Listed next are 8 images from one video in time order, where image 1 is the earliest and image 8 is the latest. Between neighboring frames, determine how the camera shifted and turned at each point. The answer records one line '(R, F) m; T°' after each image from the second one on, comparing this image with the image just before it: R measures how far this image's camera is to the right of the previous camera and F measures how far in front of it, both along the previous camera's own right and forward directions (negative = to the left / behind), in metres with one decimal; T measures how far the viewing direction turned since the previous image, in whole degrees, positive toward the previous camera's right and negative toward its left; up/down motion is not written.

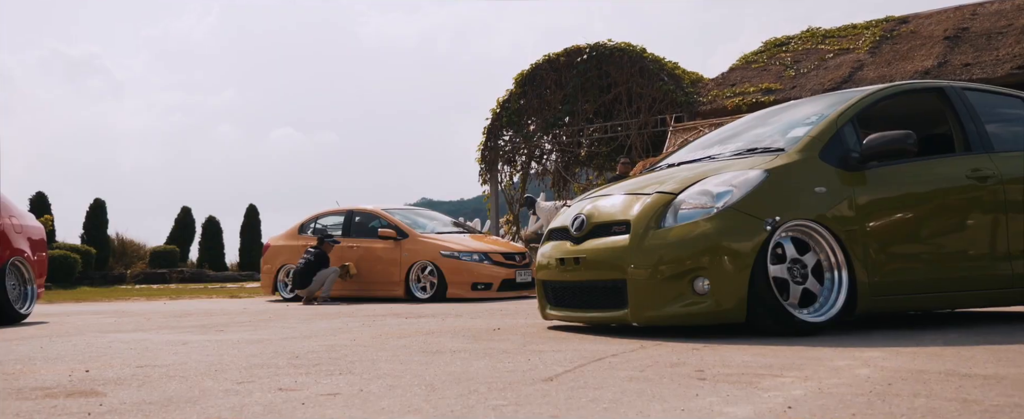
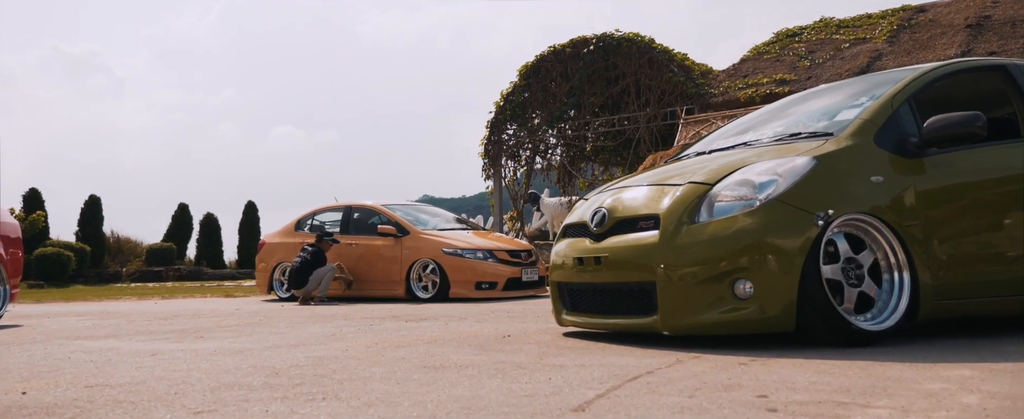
(-0.1, +0.5) m; 0°
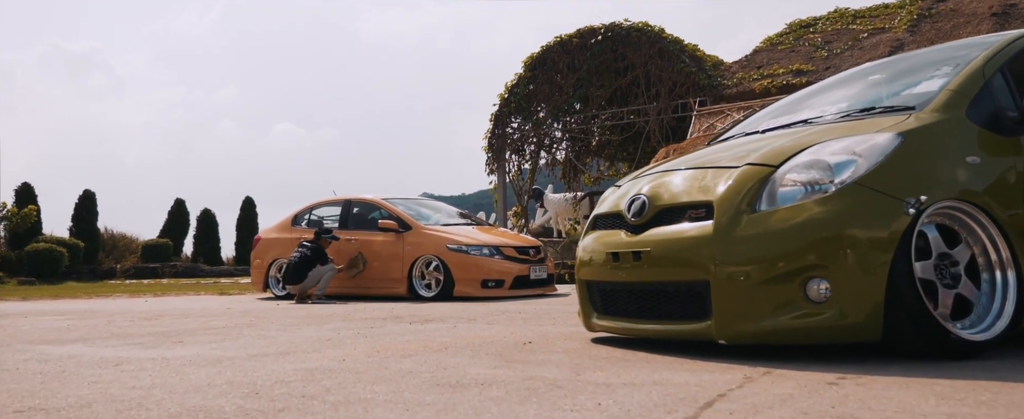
(-0.1, +0.6) m; 0°
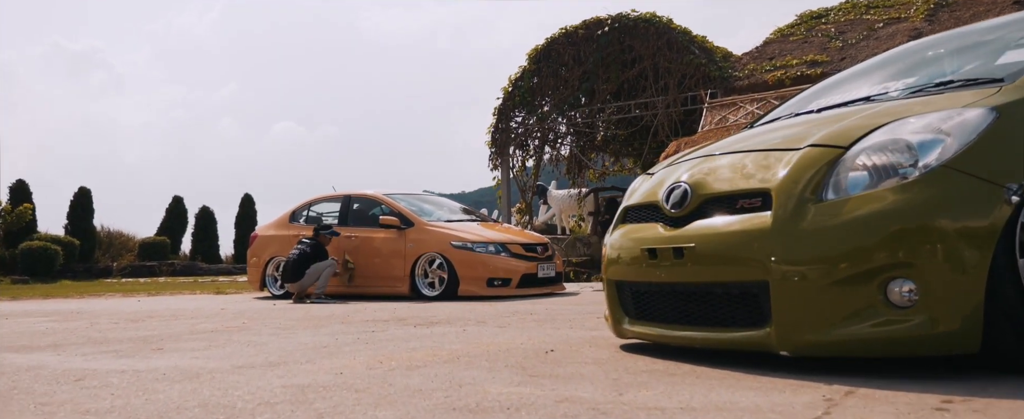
(-0.1, +0.4) m; 0°
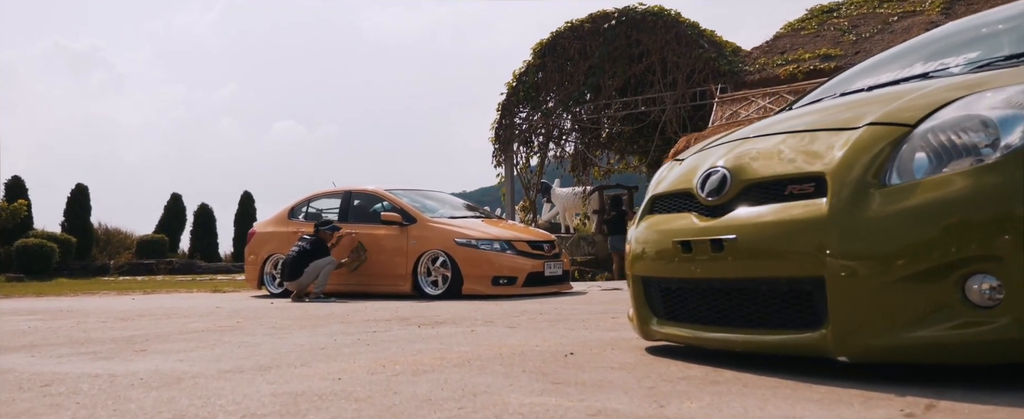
(-0.1, +0.3) m; 0°
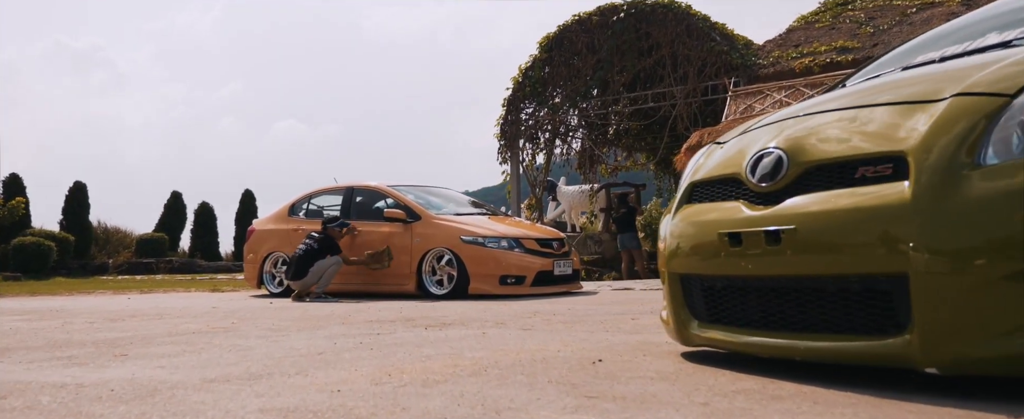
(-0.1, +0.3) m; 0°
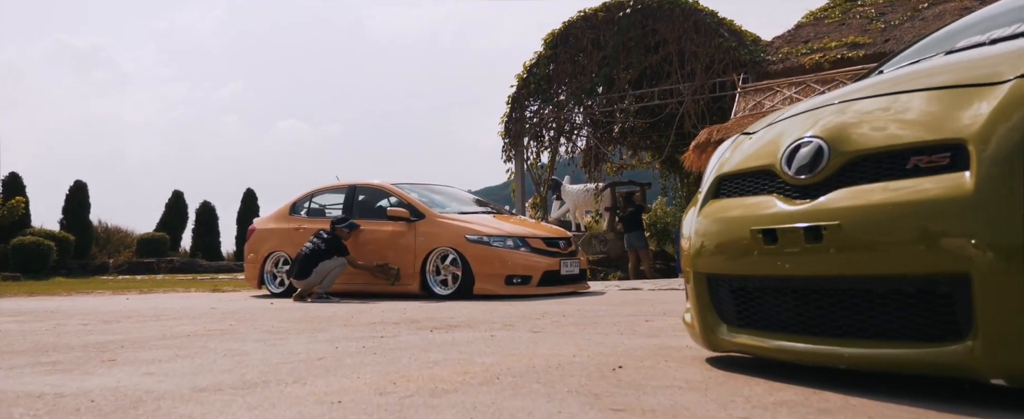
(0.0, +0.2) m; 0°
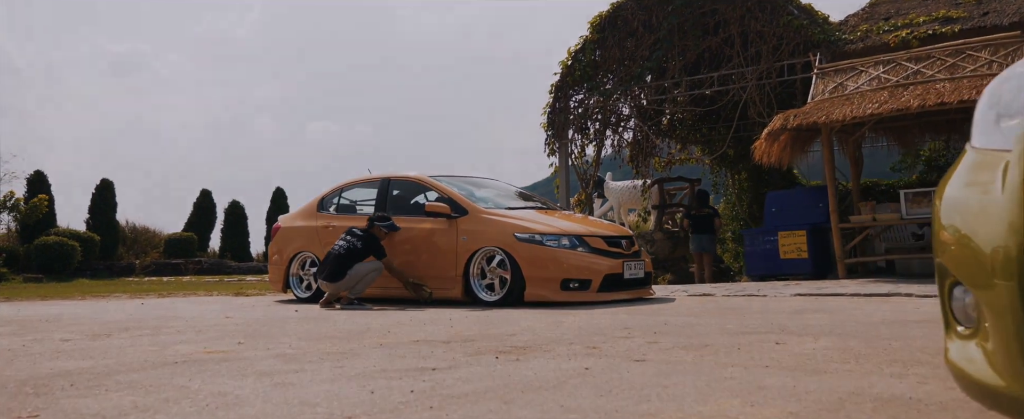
(-0.3, +1.1) m; -3°
